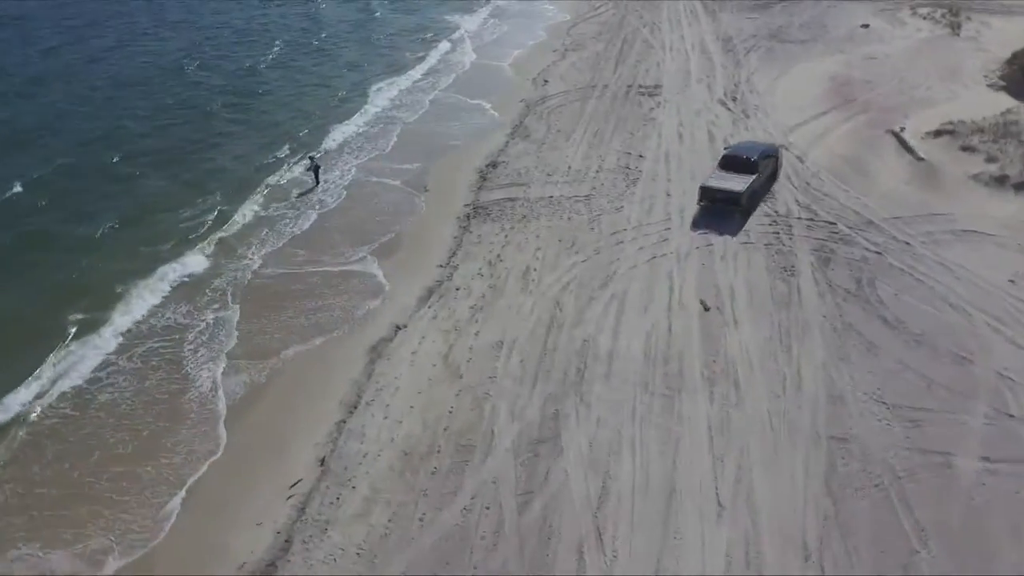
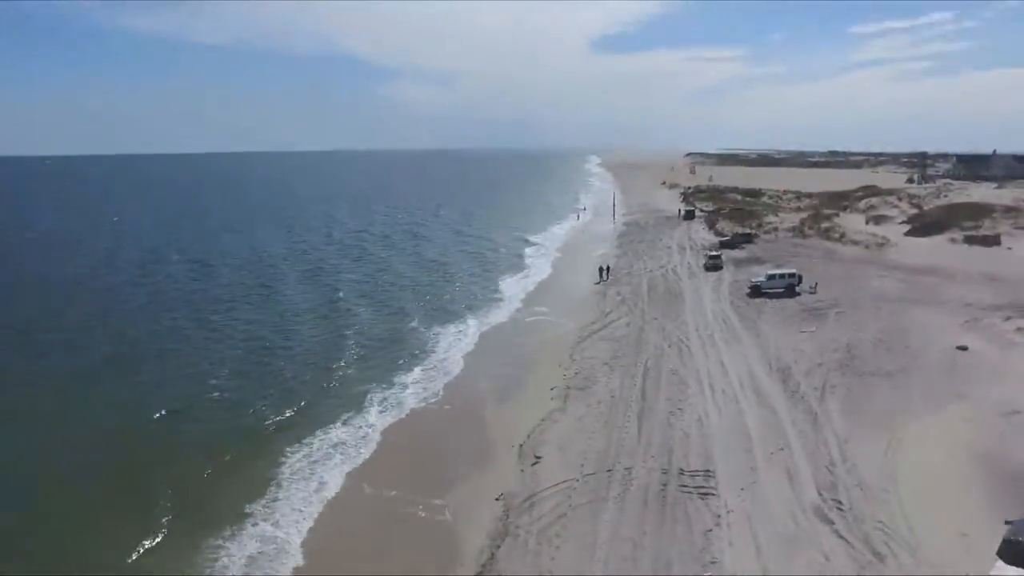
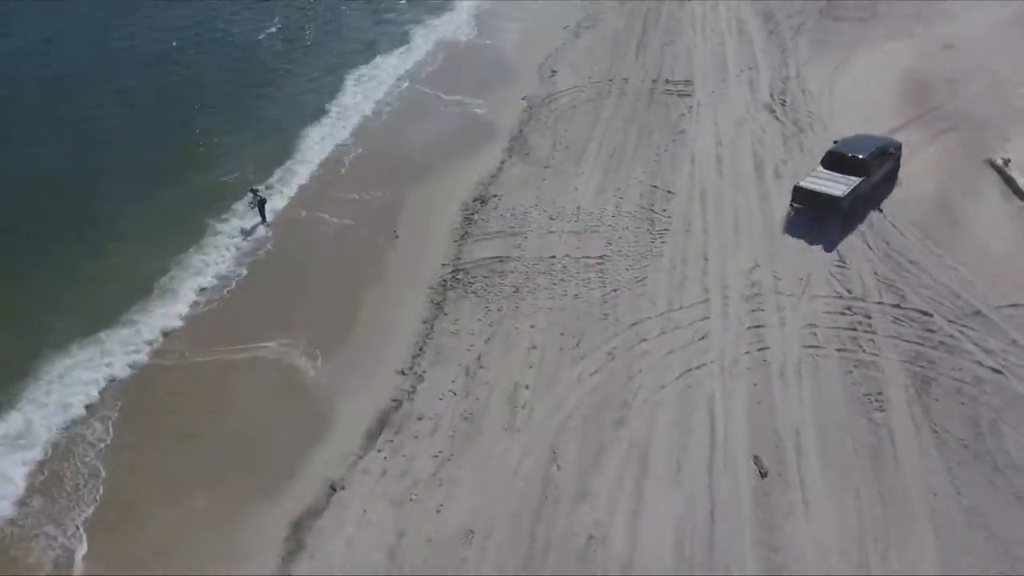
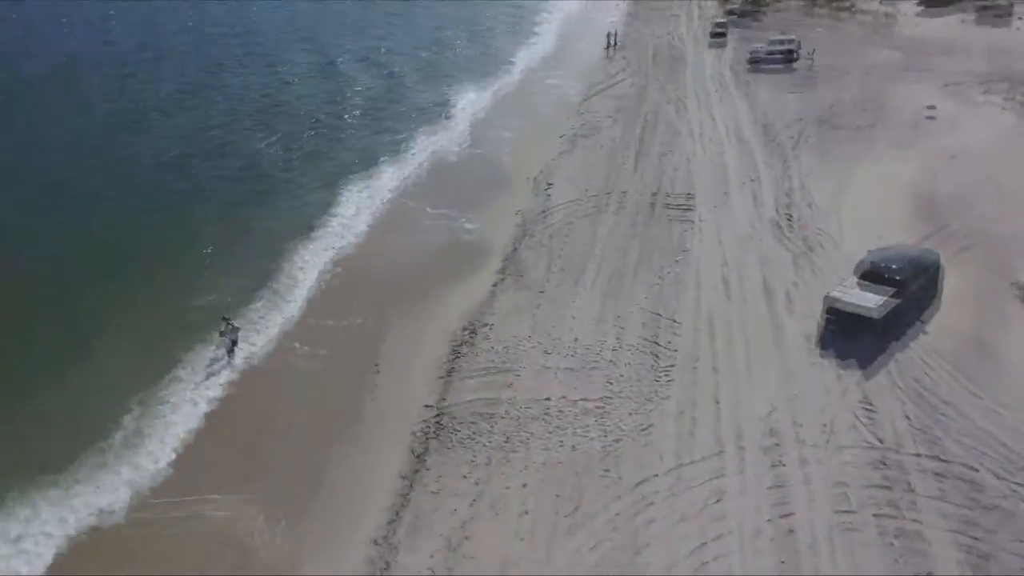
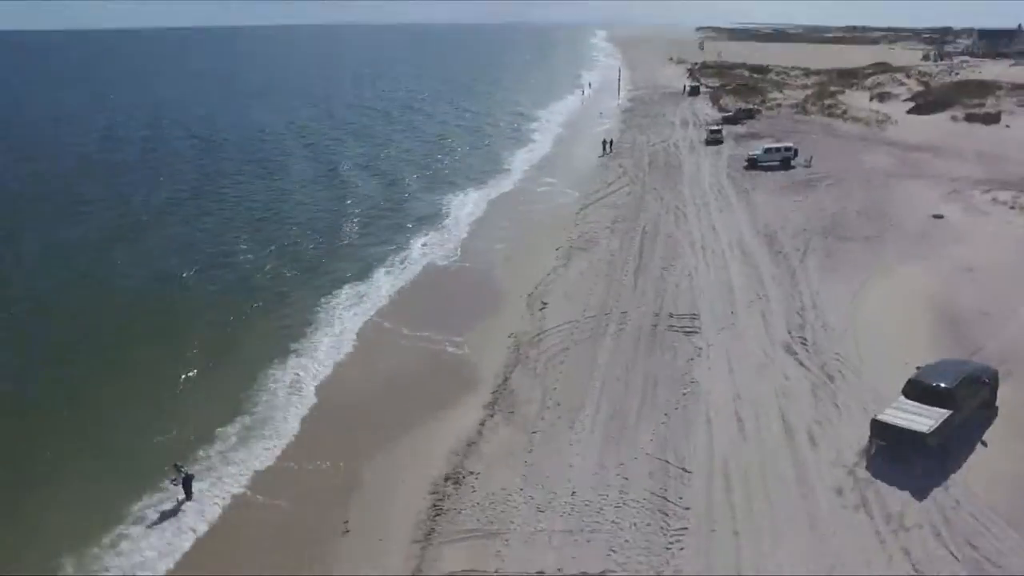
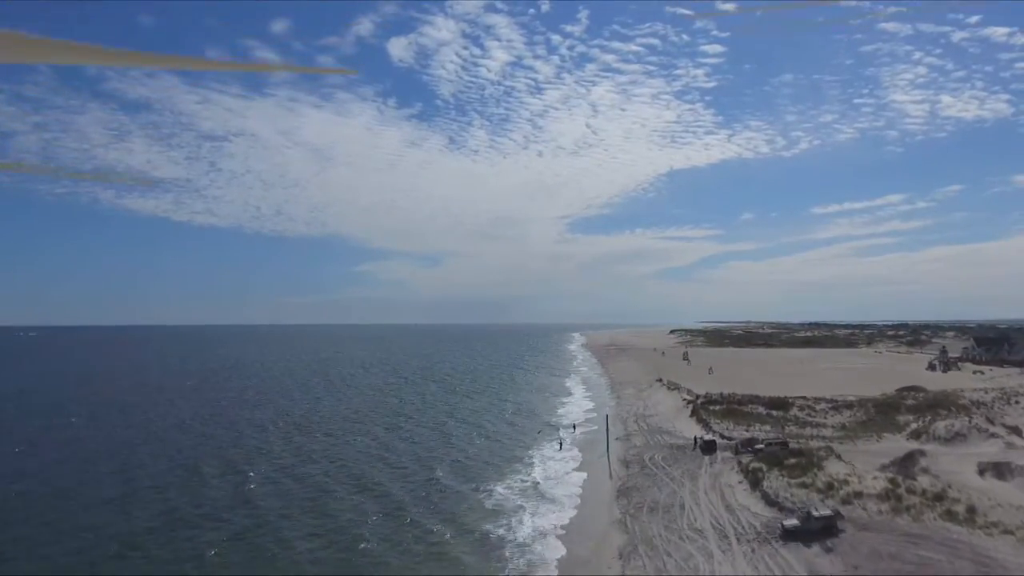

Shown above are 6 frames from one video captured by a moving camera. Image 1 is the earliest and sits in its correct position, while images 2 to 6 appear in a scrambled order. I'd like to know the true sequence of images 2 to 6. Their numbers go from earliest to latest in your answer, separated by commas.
3, 4, 5, 2, 6
